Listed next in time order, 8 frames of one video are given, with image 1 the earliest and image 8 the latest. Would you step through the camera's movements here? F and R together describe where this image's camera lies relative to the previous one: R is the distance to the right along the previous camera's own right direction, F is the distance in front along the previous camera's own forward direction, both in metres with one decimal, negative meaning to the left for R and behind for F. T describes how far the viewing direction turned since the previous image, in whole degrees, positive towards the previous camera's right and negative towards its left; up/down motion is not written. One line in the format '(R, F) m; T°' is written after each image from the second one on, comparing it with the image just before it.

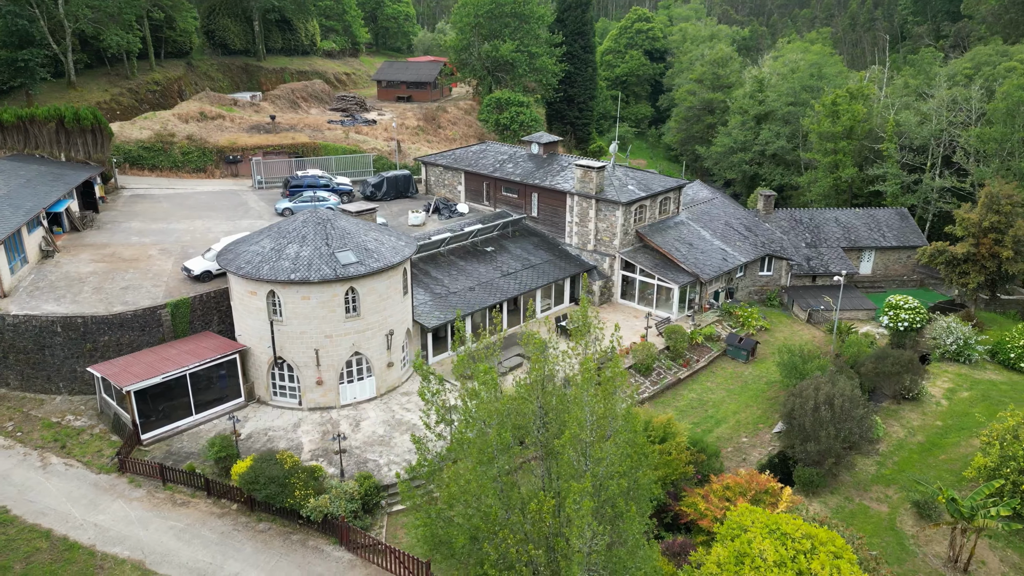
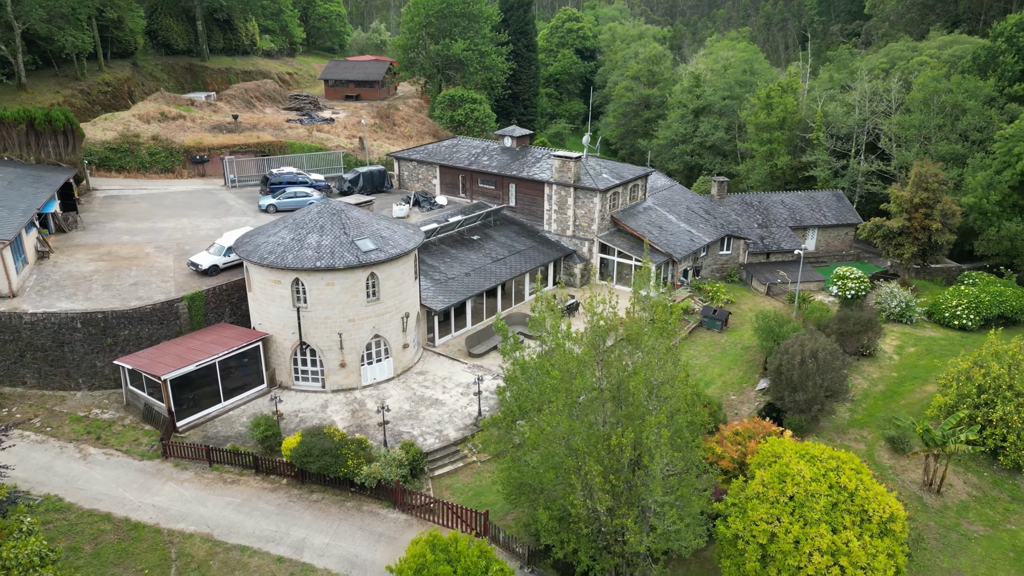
(-3.1, -1.6) m; +6°
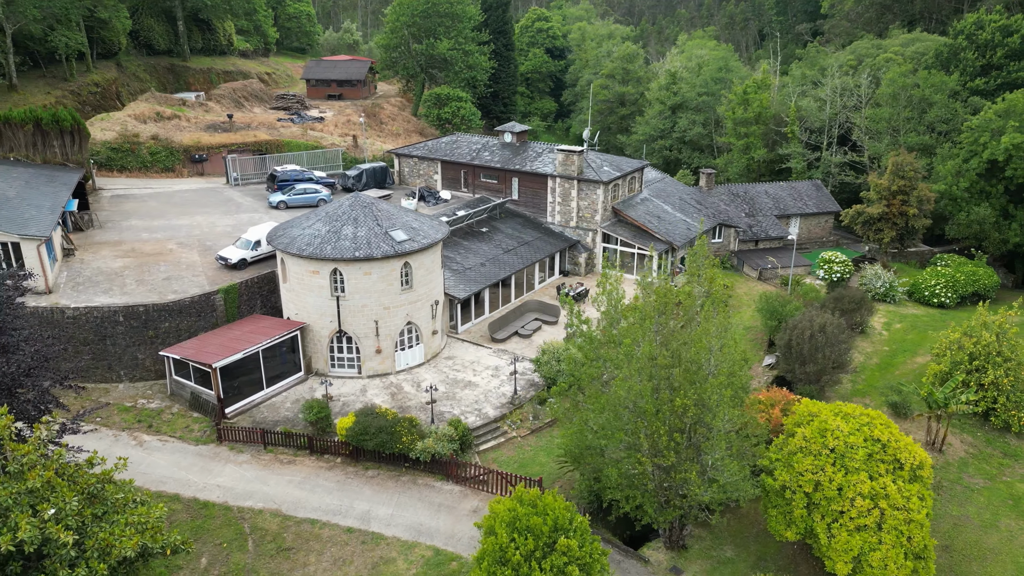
(-2.5, -1.2) m; +3°
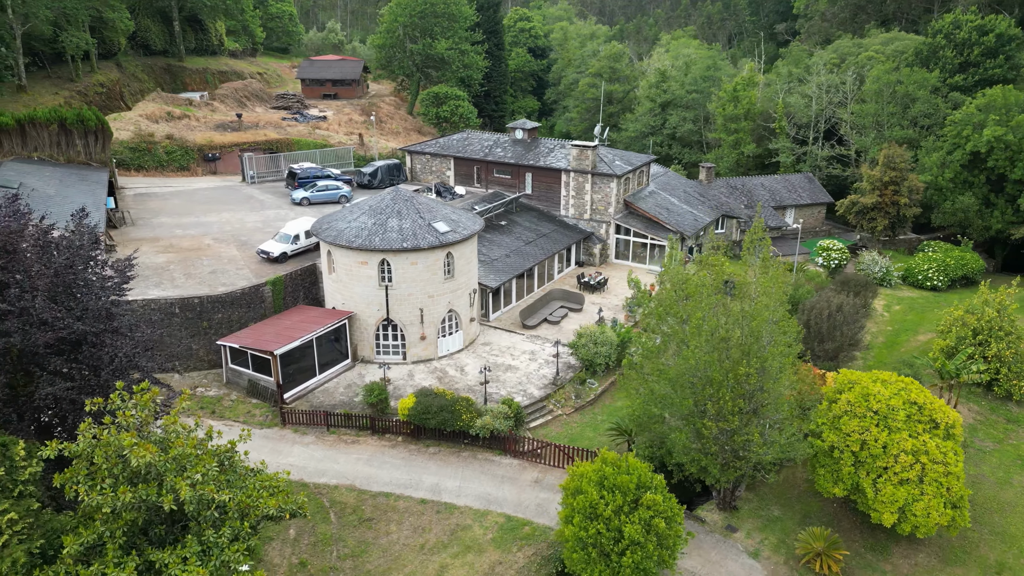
(-2.6, -1.3) m; +2°
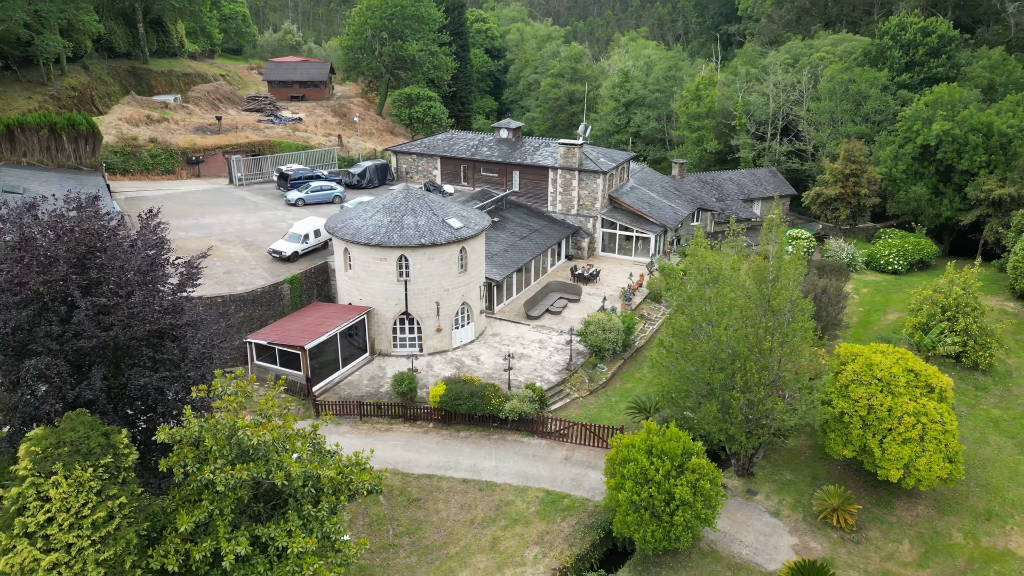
(-2.6, -1.2) m; +4°
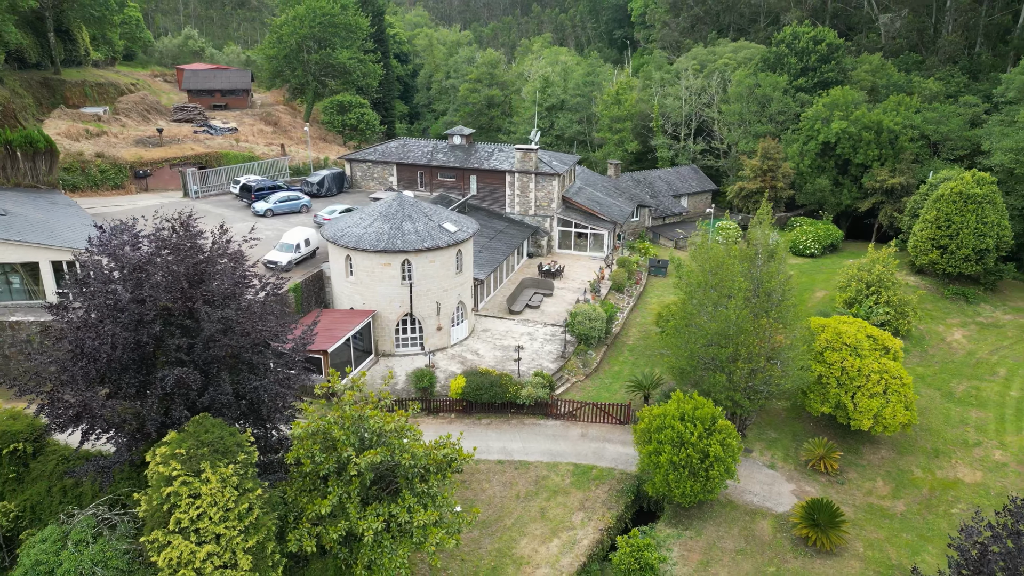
(-4.3, -1.9) m; +9°
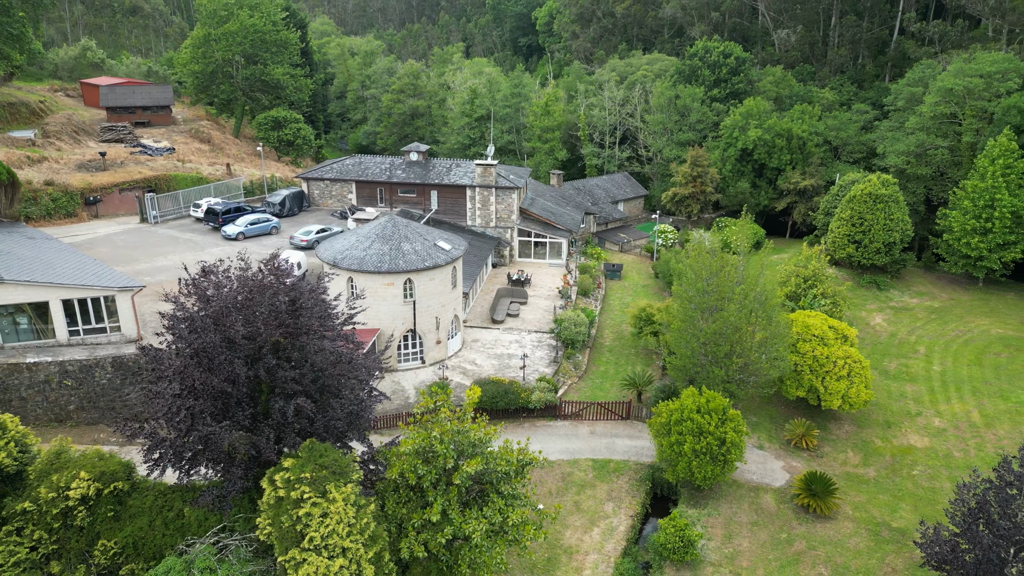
(-4.3, -1.7) m; +8°
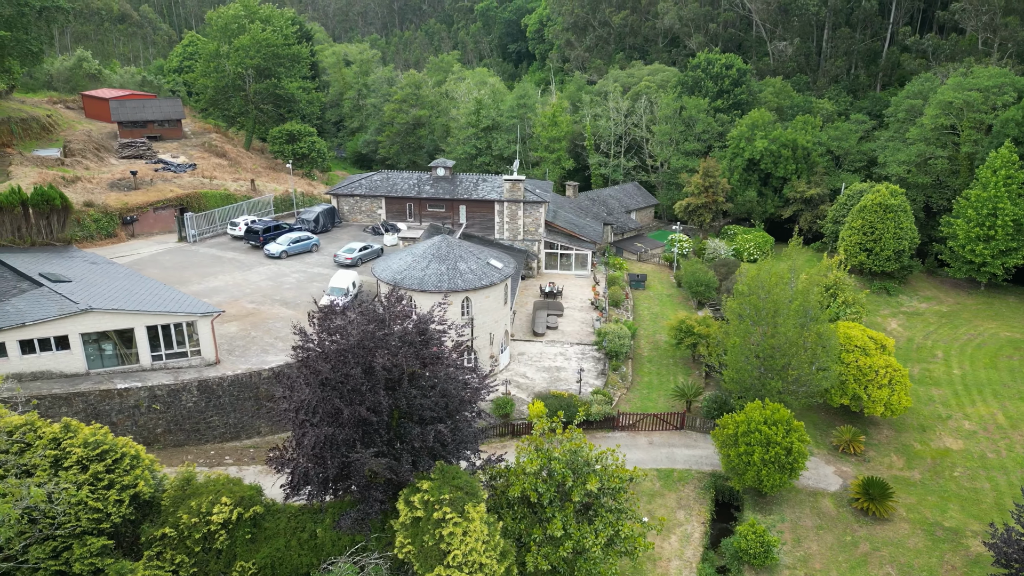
(-3.5, -1.1) m; +2°
